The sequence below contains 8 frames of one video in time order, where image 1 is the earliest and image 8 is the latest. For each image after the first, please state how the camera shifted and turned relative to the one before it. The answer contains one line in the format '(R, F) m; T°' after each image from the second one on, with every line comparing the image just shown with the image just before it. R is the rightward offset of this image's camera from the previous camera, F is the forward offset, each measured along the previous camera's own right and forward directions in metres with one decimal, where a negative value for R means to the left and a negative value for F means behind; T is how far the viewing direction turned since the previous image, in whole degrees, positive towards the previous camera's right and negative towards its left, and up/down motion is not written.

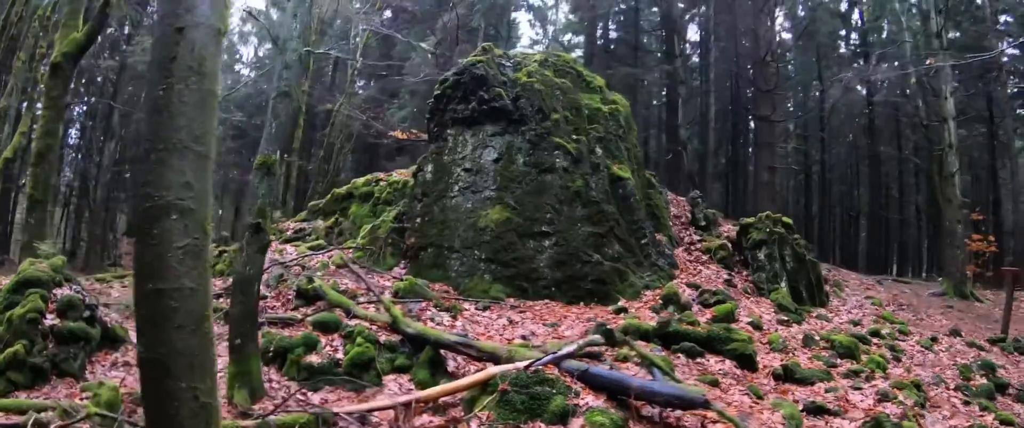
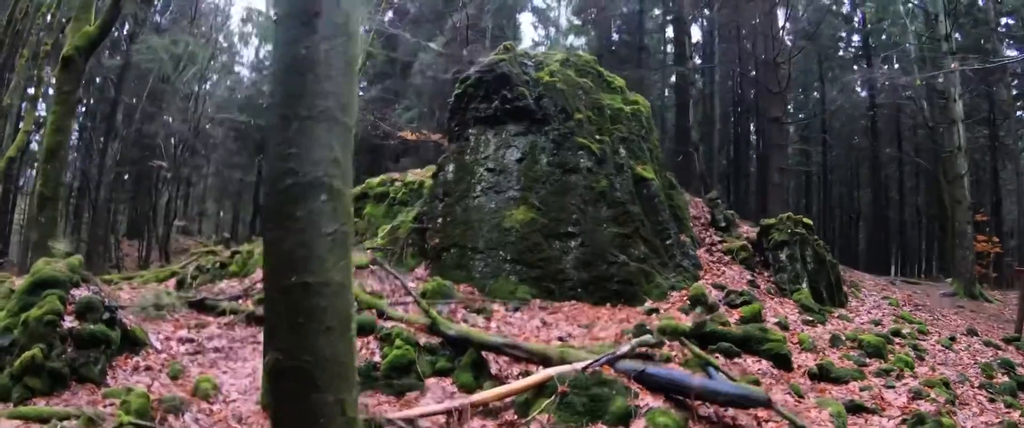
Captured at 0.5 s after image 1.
(-0.8, +0.2) m; +2°
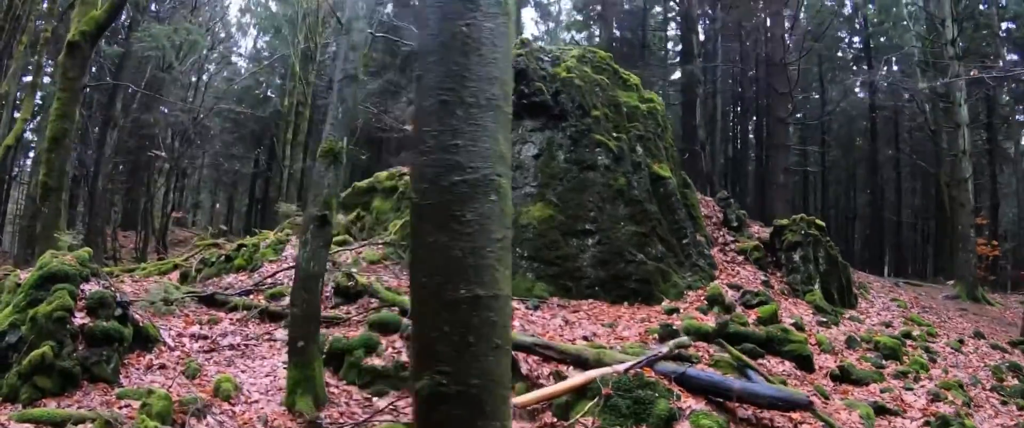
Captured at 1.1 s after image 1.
(-0.6, +0.2) m; +2°
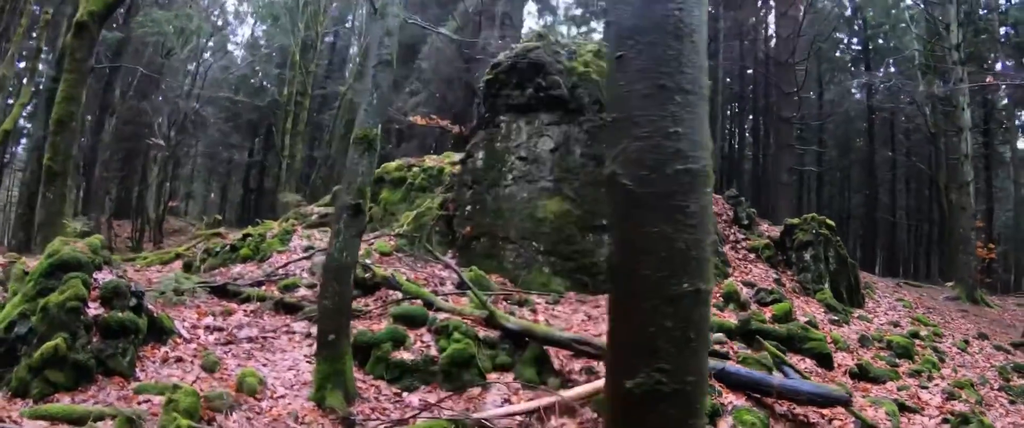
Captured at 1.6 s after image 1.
(-0.7, +0.1) m; +2°
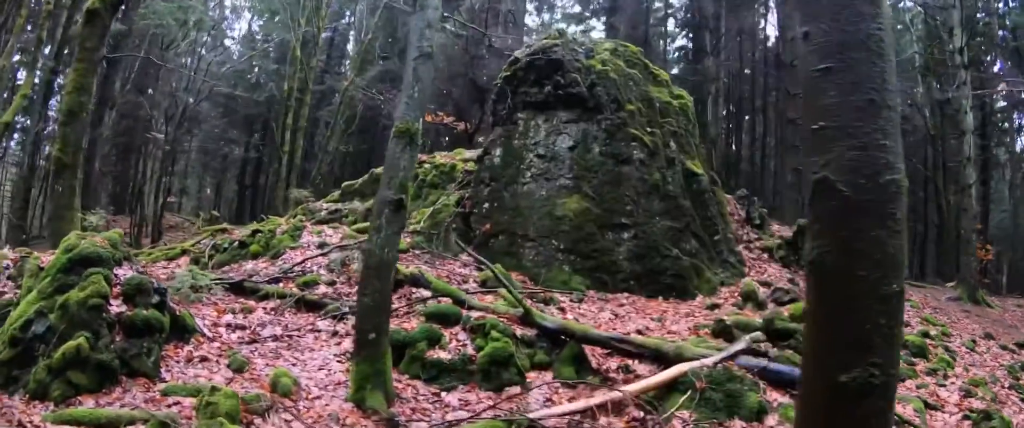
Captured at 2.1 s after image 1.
(-0.7, +0.1) m; +2°
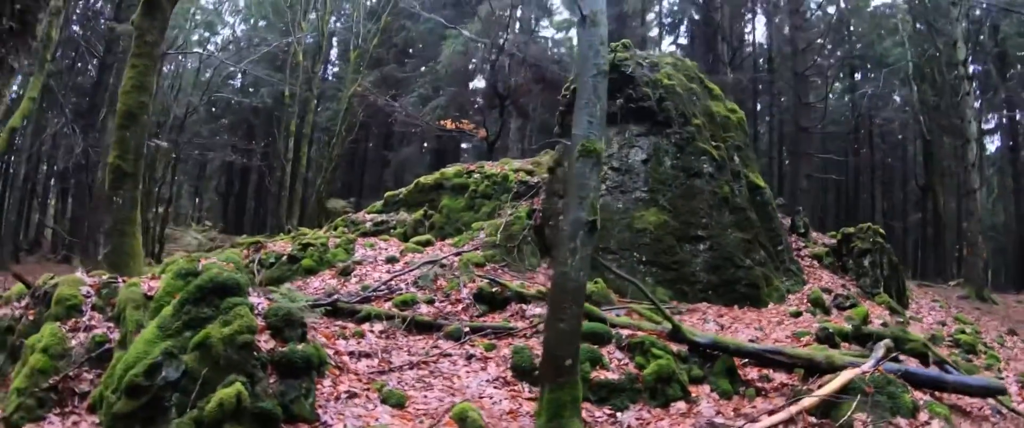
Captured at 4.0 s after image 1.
(-2.9, +0.3) m; +8°
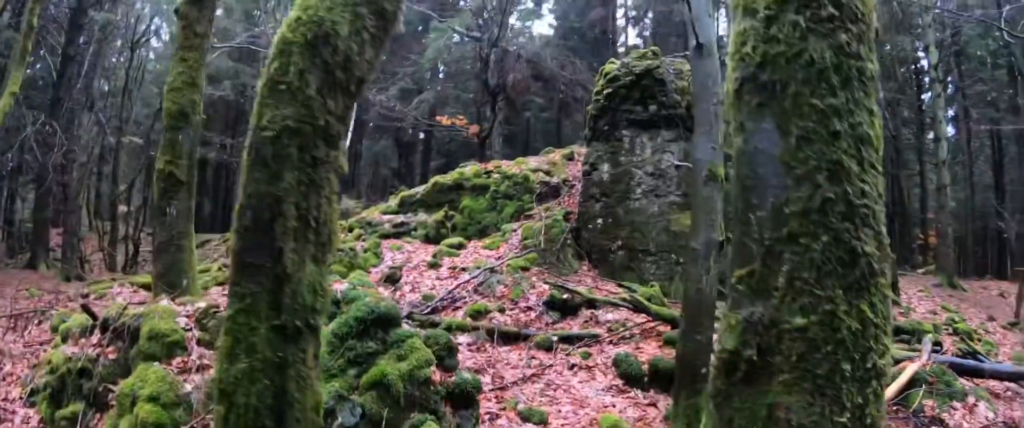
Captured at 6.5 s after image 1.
(-2.6, 0.0) m; +9°
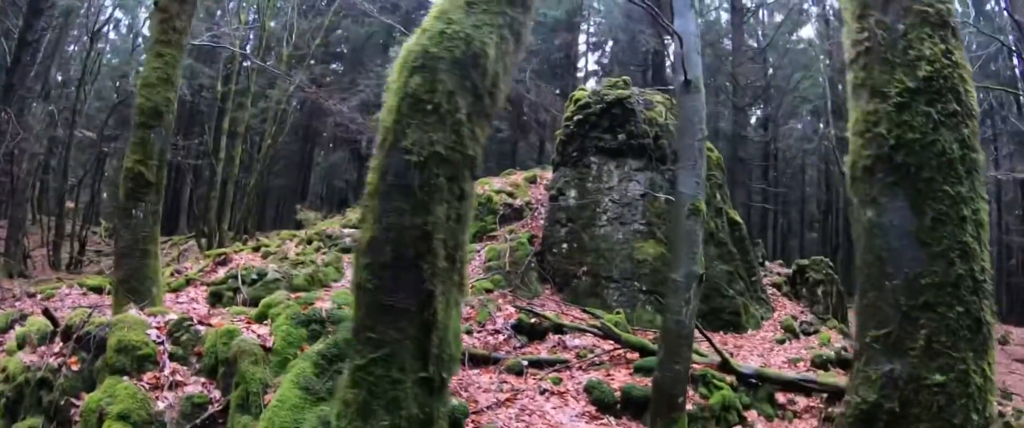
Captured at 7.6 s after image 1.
(-0.6, 0.0) m; +5°
